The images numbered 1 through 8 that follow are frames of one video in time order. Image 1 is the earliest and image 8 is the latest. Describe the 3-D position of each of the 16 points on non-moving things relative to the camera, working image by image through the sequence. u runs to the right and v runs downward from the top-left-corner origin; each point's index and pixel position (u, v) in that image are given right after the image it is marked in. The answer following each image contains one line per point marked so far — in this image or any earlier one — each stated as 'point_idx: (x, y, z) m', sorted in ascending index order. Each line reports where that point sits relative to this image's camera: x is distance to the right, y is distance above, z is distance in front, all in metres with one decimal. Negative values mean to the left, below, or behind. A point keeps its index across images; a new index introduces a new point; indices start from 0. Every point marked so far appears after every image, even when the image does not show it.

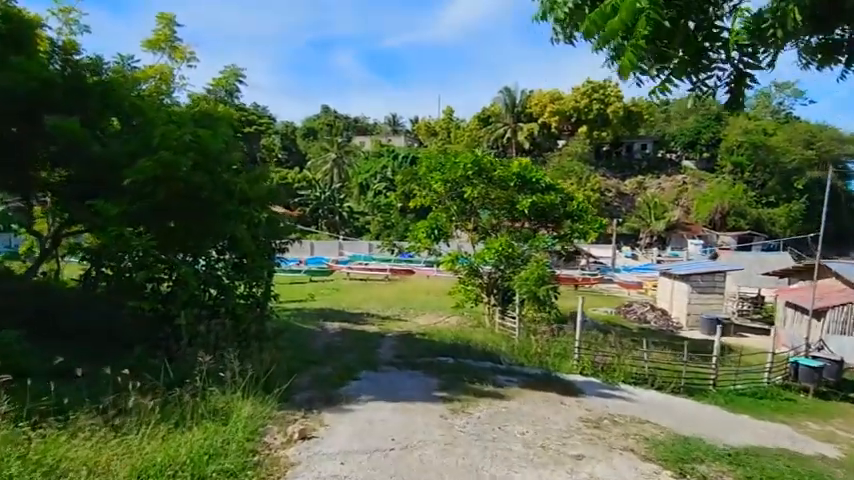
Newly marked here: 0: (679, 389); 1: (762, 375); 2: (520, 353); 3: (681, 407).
0: (+8.1, -4.8, +14.6) m
1: (+11.8, -4.8, +15.9) m
2: (+3.3, -3.9, +15.4) m
3: (+7.4, -4.9, +13.0) m
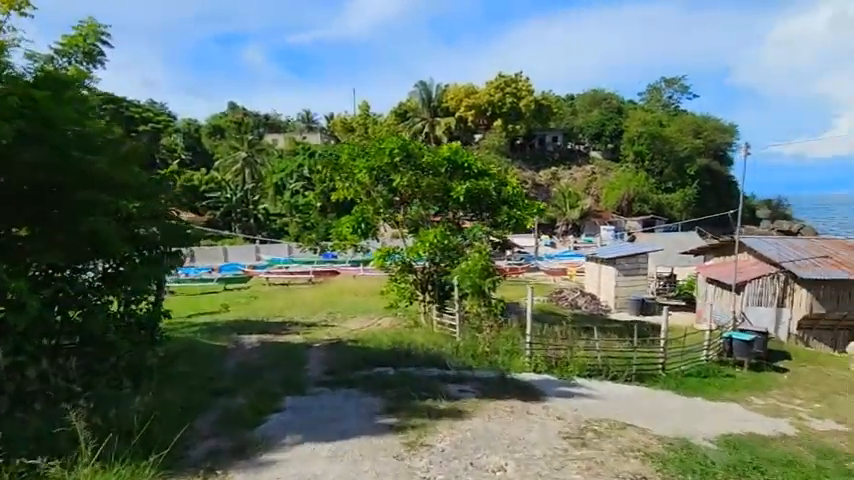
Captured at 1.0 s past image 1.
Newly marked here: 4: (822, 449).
0: (+6.3, -4.2, +14.0) m
1: (+9.7, -4.0, +15.9) m
2: (+1.3, -3.5, +14.0) m
3: (+5.8, -4.3, +12.3) m
4: (+8.7, -4.6, +10.1) m
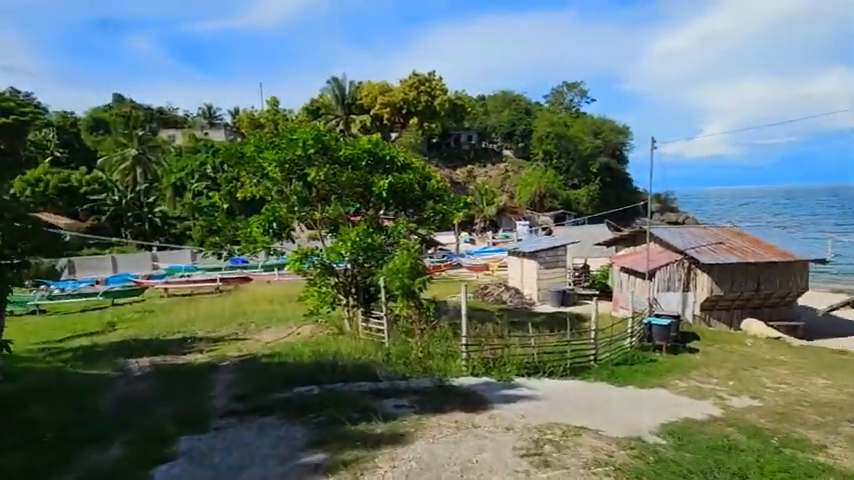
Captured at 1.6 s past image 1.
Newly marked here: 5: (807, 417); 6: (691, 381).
0: (+4.1, -3.9, +13.7) m
1: (+7.1, -3.6, +16.3) m
2: (-0.7, -3.4, +12.8) m
3: (+4.0, -4.1, +12.0) m
4: (+7.3, -4.3, +10.3) m
5: (+9.3, -4.3, +11.1) m
6: (+8.3, -4.4, +14.0) m
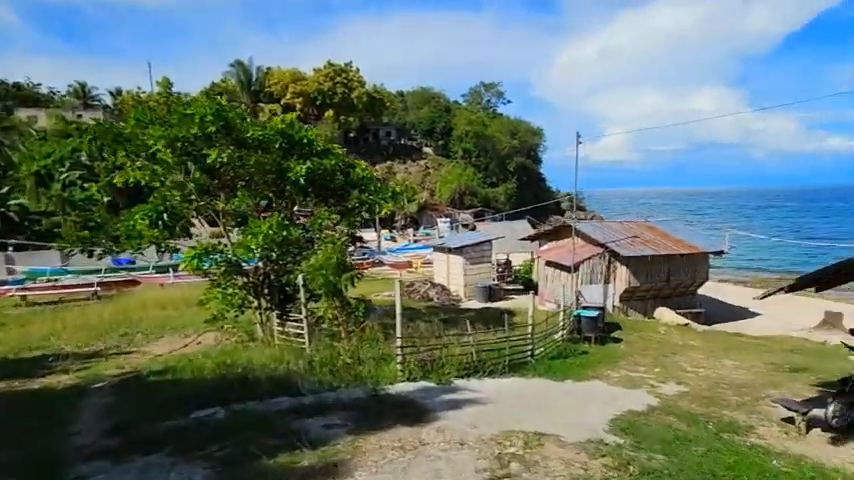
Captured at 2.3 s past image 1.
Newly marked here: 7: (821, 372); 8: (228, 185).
0: (+2.1, -3.7, +13.0) m
1: (+4.6, -3.3, +16.1) m
2: (-2.5, -3.2, +11.2) m
3: (+2.3, -3.8, +11.3) m
4: (+5.8, -4.0, +10.2) m
5: (+7.7, -4.0, +11.3) m
6: (+6.1, -4.1, +14.0) m
7: (+11.4, -3.9, +12.9) m
8: (-7.0, +1.9, +16.0) m
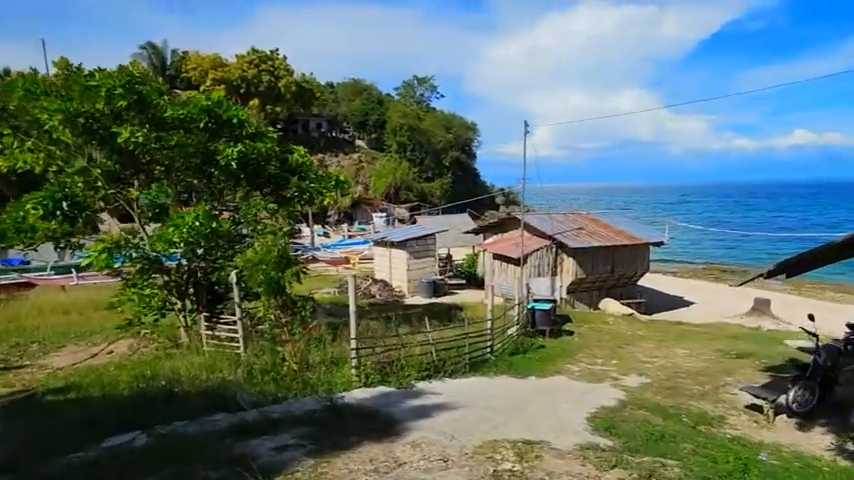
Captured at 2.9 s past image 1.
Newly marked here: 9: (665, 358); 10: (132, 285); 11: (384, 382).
0: (+0.9, -3.4, +12.2) m
1: (+2.9, -3.0, +15.5) m
2: (-3.4, -2.9, +9.7) m
3: (+1.4, -3.5, +10.5) m
4: (+5.0, -3.7, +10.0) m
5: (+6.7, -3.7, +11.3) m
6: (+4.7, -3.8, +13.7) m
7: (+10.1, -3.6, +13.4) m
8: (-8.5, +2.2, +13.8) m
9: (+7.4, -3.7, +13.9) m
10: (-8.8, -1.3, +13.6) m
11: (-1.0, -3.3, +10.6) m
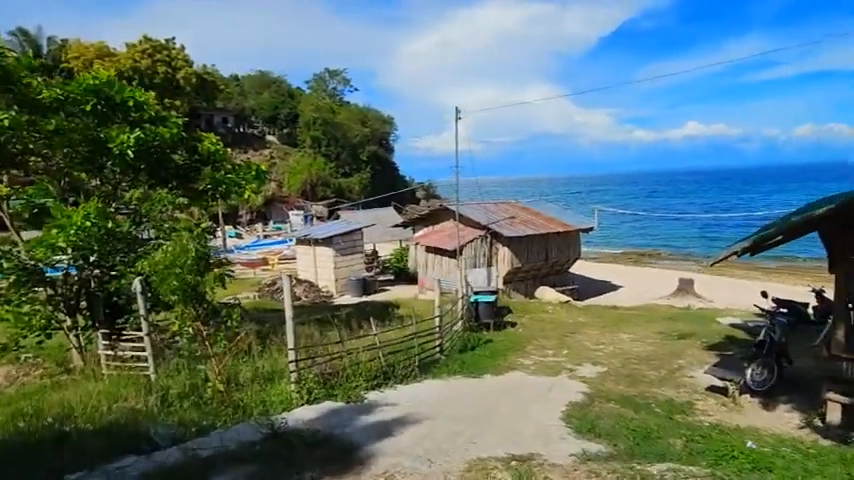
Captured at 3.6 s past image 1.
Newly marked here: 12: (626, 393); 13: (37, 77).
0: (-0.4, -3.1, +10.9) m
1: (+1.0, -2.7, +14.6) m
2: (-4.2, -2.8, +7.8) m
3: (+0.4, -3.3, +9.4) m
4: (+4.1, -3.3, +9.5) m
5: (+5.4, -3.3, +11.1) m
6: (+3.1, -3.4, +13.2) m
7: (+8.4, -3.0, +13.8) m
8: (-10.1, +2.2, +10.8) m
9: (+5.7, -3.2, +13.8) m
10: (-10.2, -1.4, +10.6) m
11: (-2.0, -3.2, +9.1) m
12: (+4.3, -3.3, +9.8) m
13: (-9.8, +4.5, +11.2) m
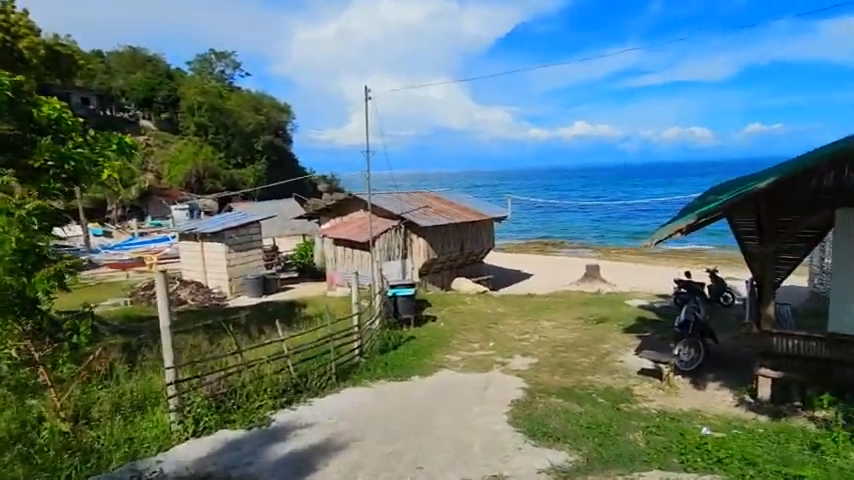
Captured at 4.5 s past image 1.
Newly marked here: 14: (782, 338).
0: (-2.0, -2.9, +9.4) m
1: (-1.5, -2.3, +13.3) m
2: (-5.1, -2.7, +5.5) m
3: (-1.0, -3.0, +8.0) m
4: (+2.6, -3.0, +8.9) m
5: (+3.6, -2.9, +10.8) m
6: (+0.9, -3.0, +12.3) m
7: (+6.0, -2.5, +14.0) m
8: (-11.6, +2.2, +7.2) m
9: (+3.3, -2.8, +13.5) m
10: (-11.6, -1.3, +7.0) m
11: (-3.2, -2.9, +7.2) m
12: (+2.8, -3.0, +9.2) m
13: (-11.5, +4.6, +7.6) m
14: (+5.8, -1.6, +7.4) m
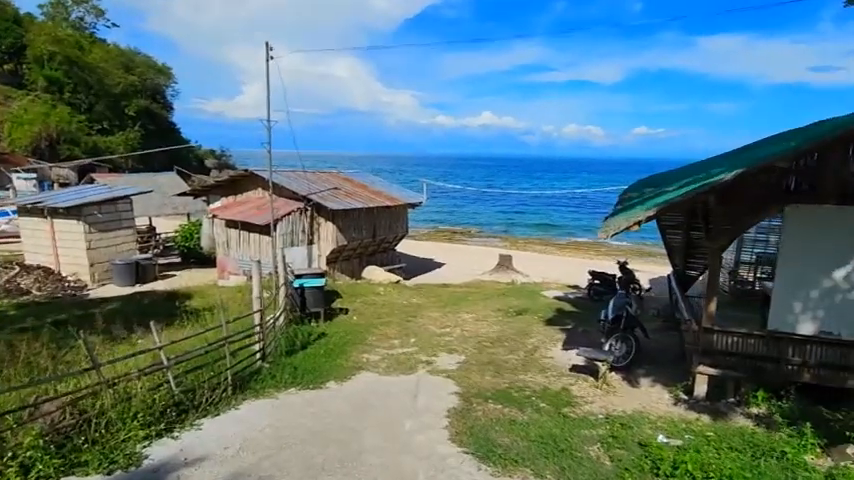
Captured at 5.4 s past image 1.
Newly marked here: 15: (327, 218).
0: (-3.4, -2.5, +7.6) m
1: (-3.7, -1.9, +11.4) m
2: (-5.6, -2.4, +3.1) m
3: (-2.1, -2.7, +6.5) m
4: (+1.2, -2.8, +8.1) m
5: (+1.8, -2.6, +10.1) m
6: (-1.2, -2.7, +11.0) m
7: (+3.4, -2.3, +13.8) m
8: (-12.1, +2.7, +3.2) m
9: (+0.9, -2.5, +12.7) m
10: (-12.2, -0.8, +3.1) m
11: (-4.1, -2.6, +5.2) m
12: (+1.3, -2.8, +8.5) m
13: (-12.0, +5.1, +3.5) m
14: (+4.8, -1.5, +7.3) m
15: (-4.0, +0.9, +18.5) m
